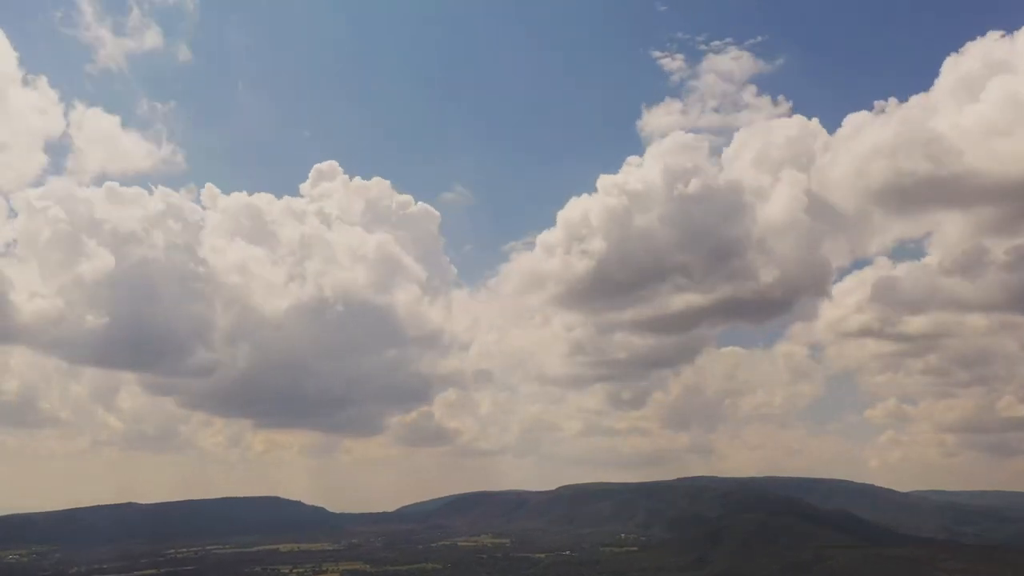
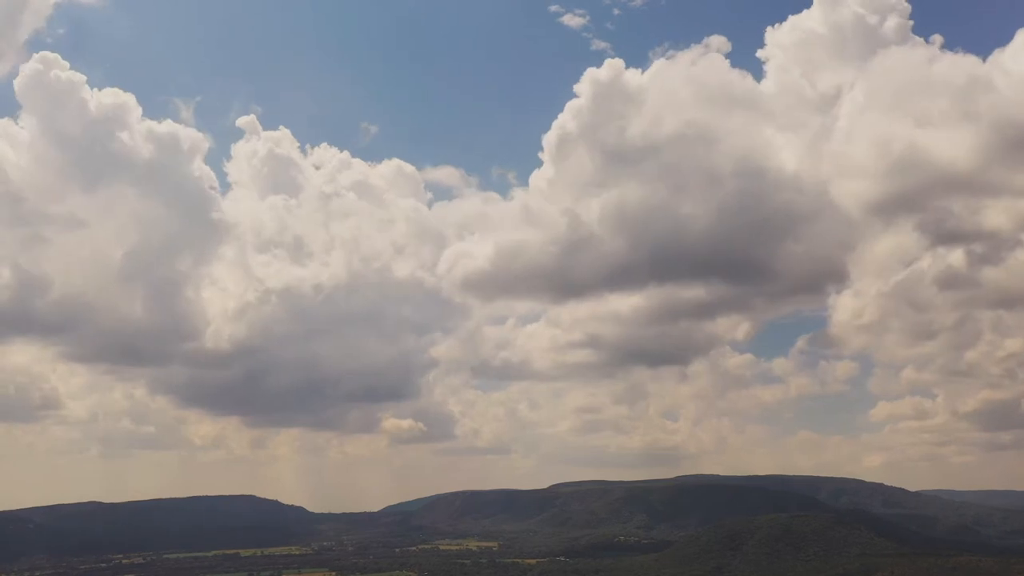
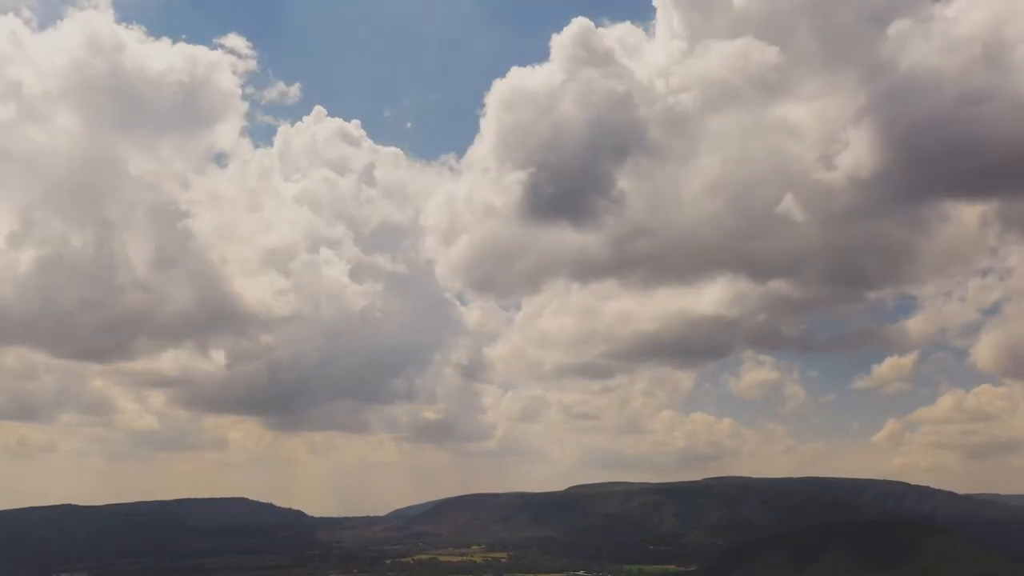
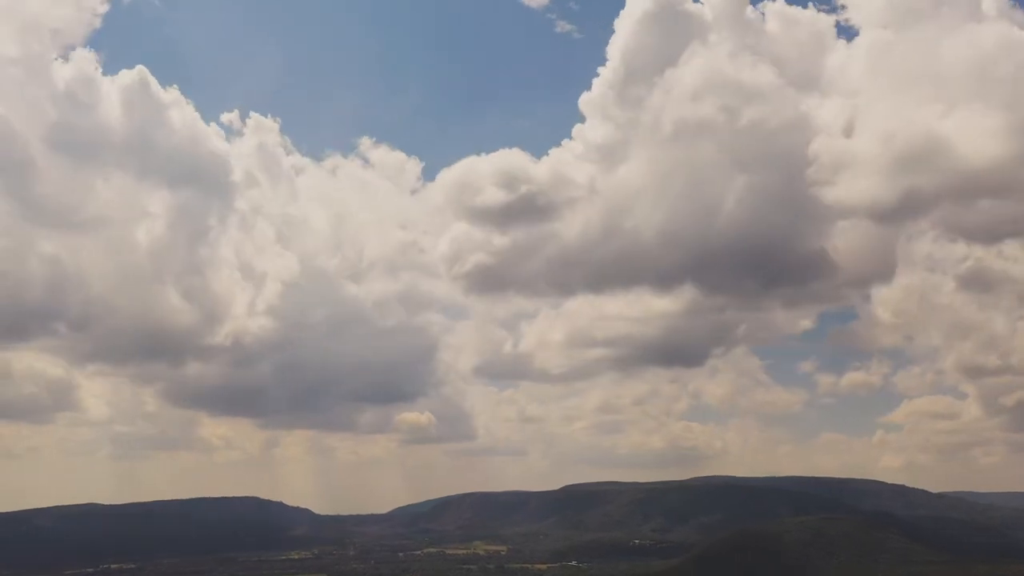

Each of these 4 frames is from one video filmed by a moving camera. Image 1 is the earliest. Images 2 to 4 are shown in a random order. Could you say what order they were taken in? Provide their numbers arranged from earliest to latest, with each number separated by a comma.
2, 4, 3
